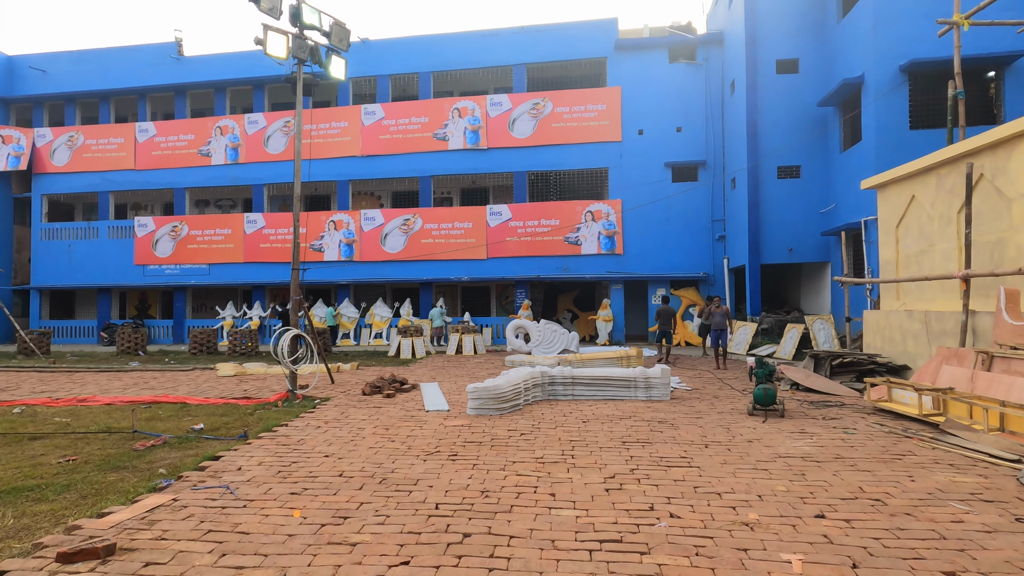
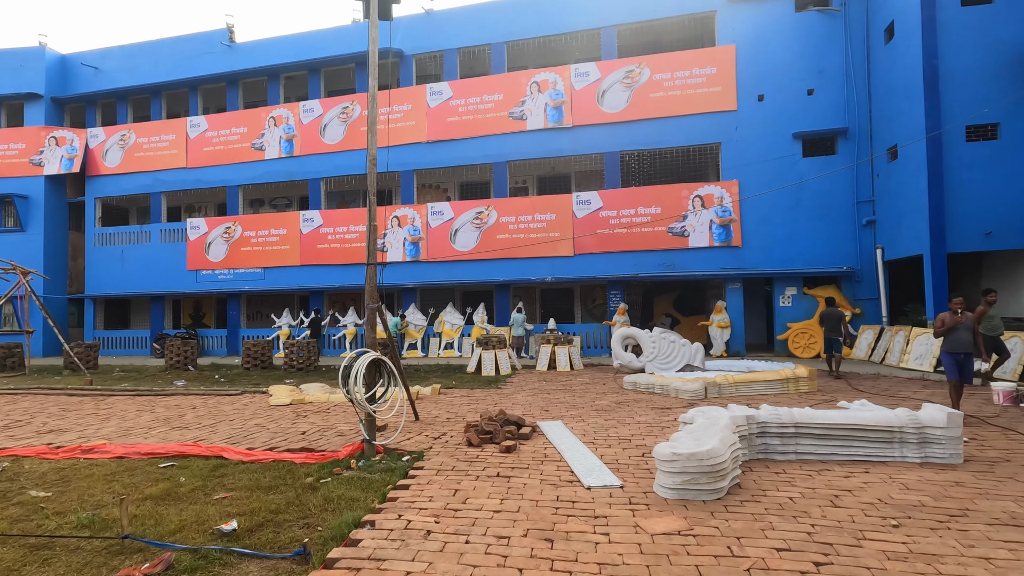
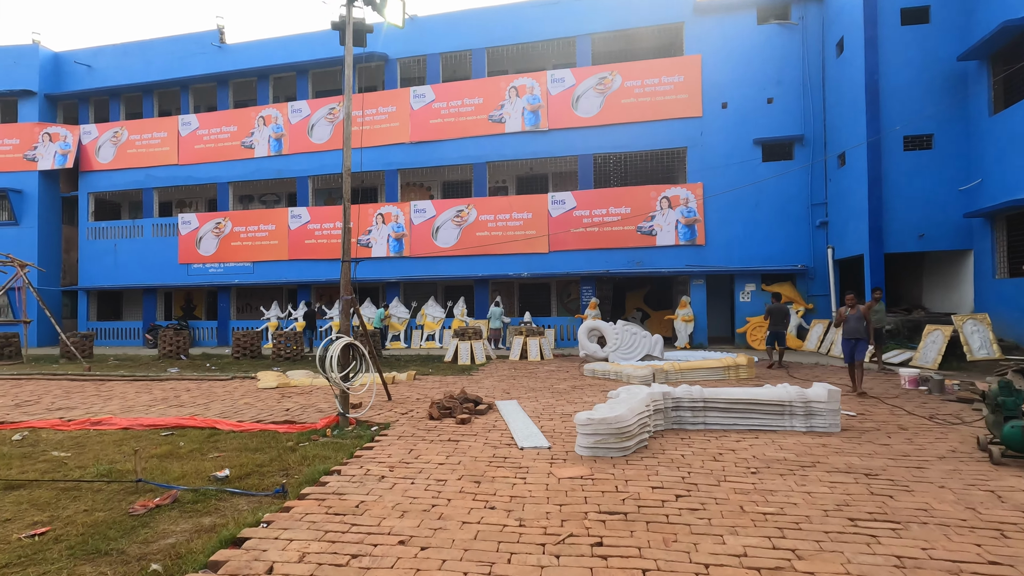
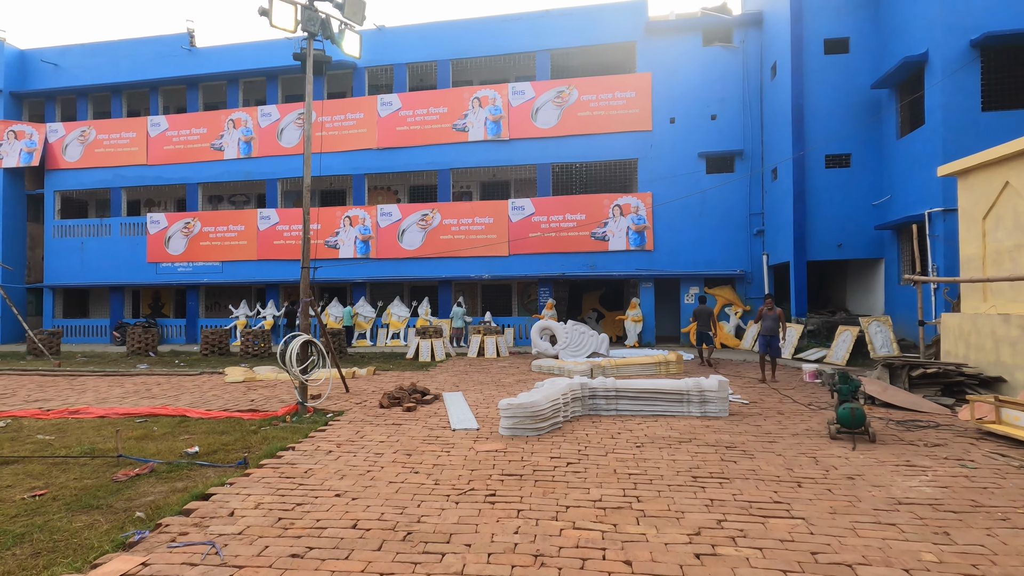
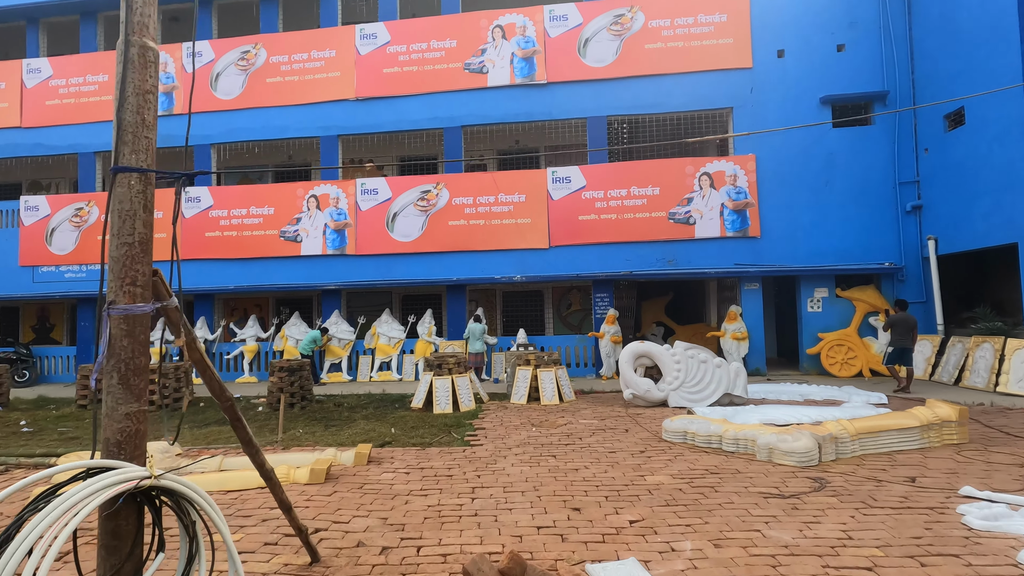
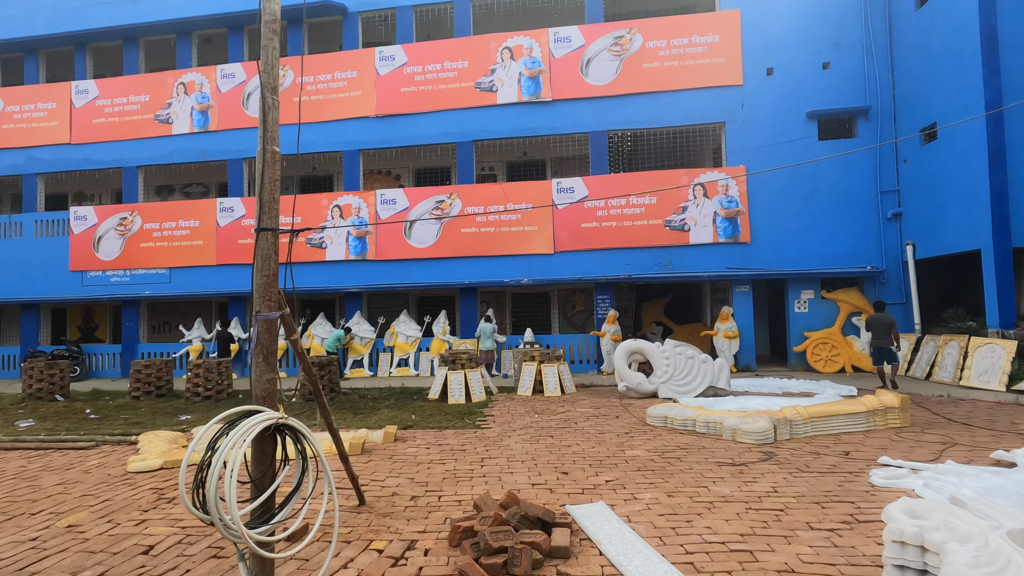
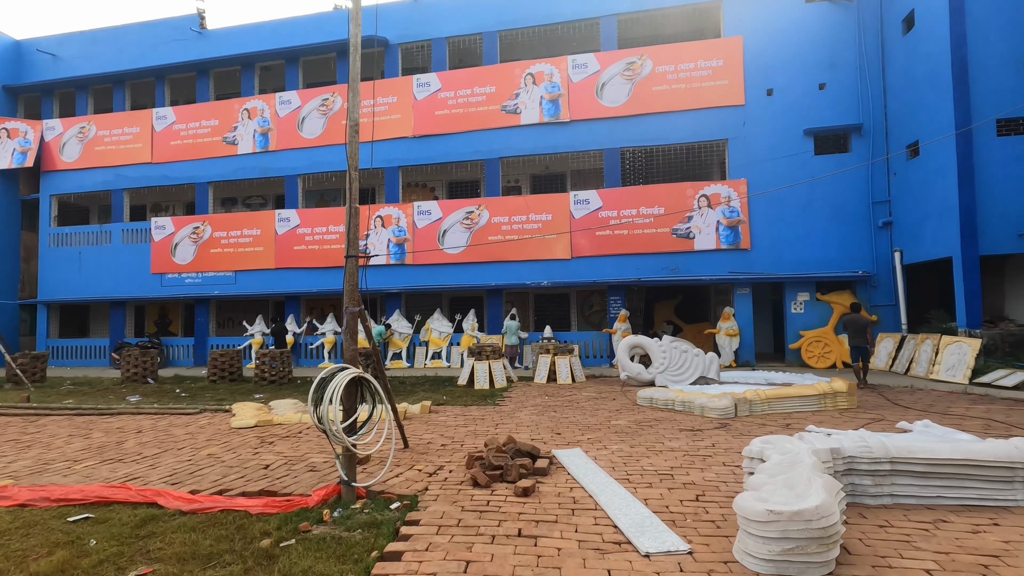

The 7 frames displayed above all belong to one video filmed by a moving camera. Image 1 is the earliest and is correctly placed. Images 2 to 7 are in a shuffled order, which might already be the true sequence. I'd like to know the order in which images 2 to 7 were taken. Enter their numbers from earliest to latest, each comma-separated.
4, 3, 2, 7, 6, 5
